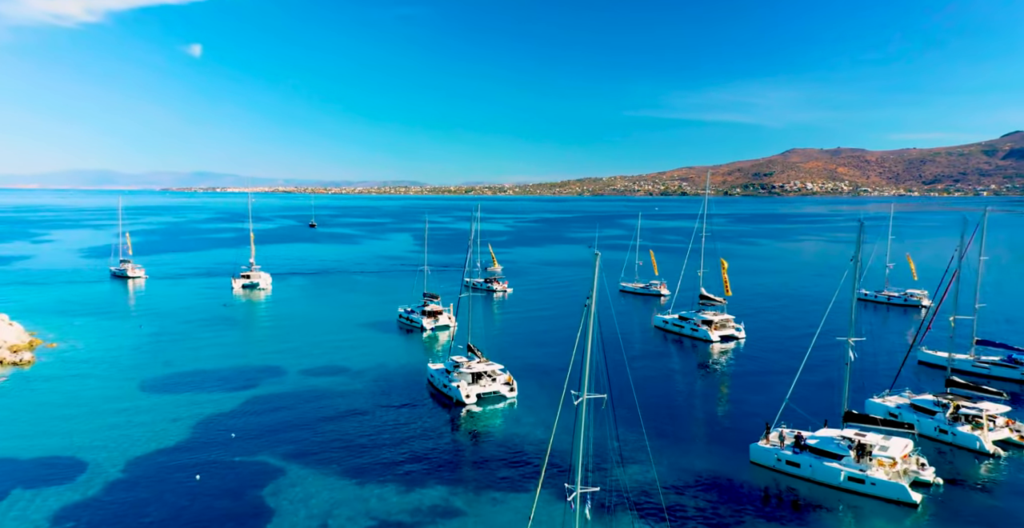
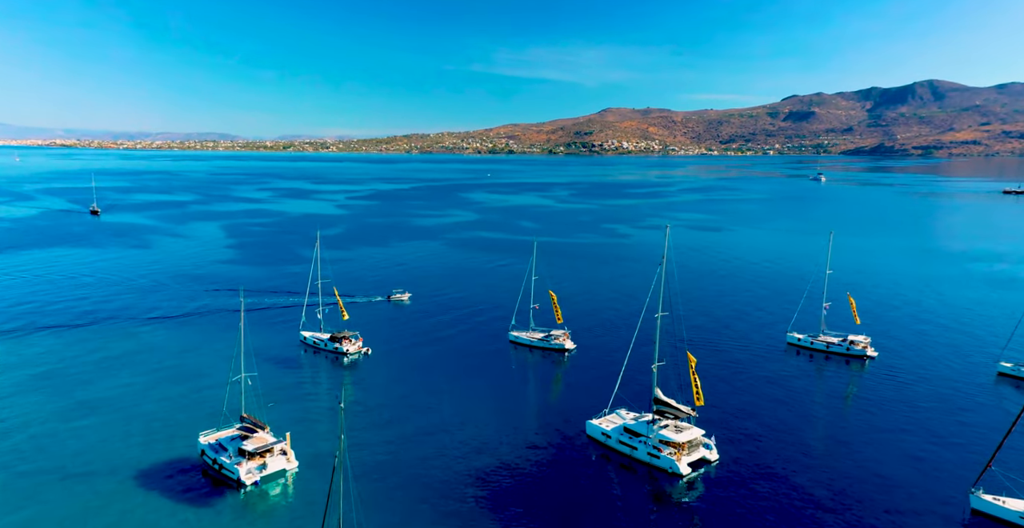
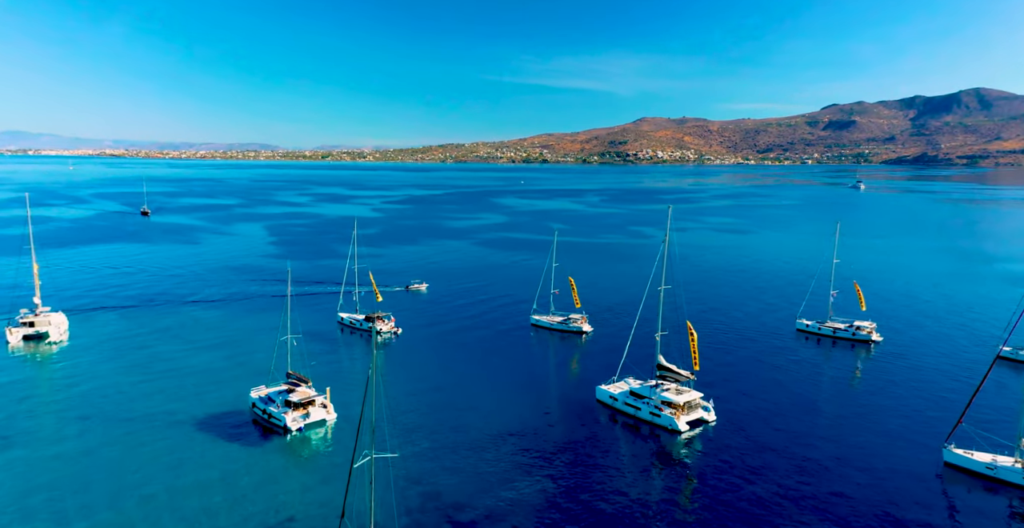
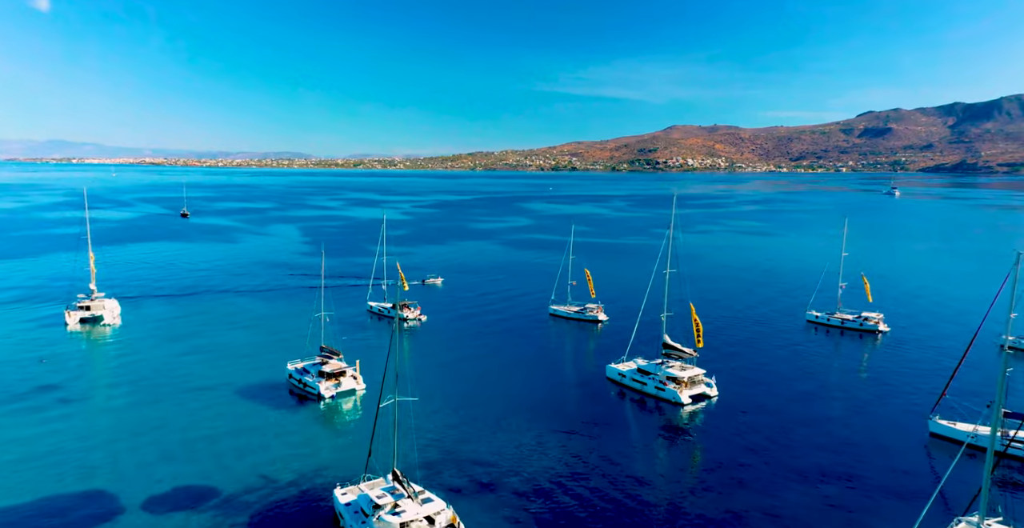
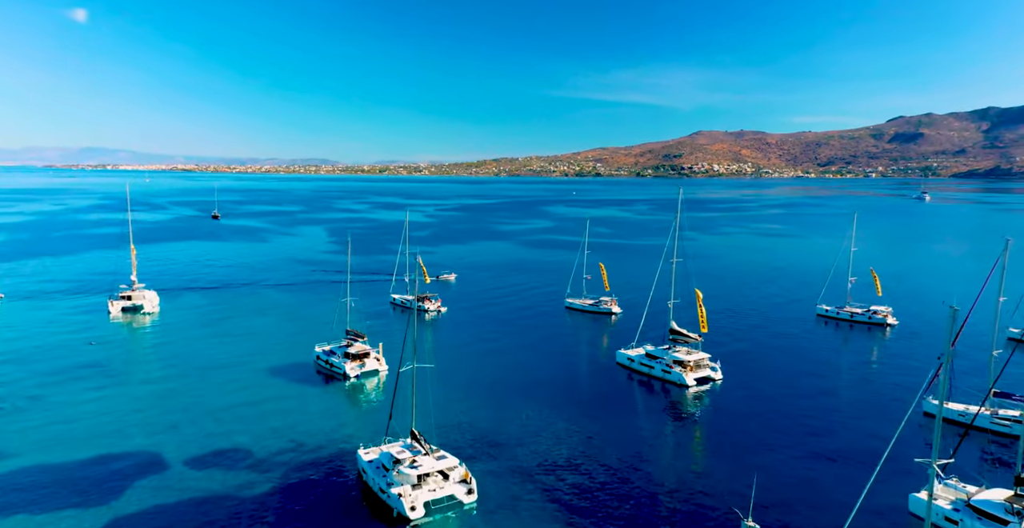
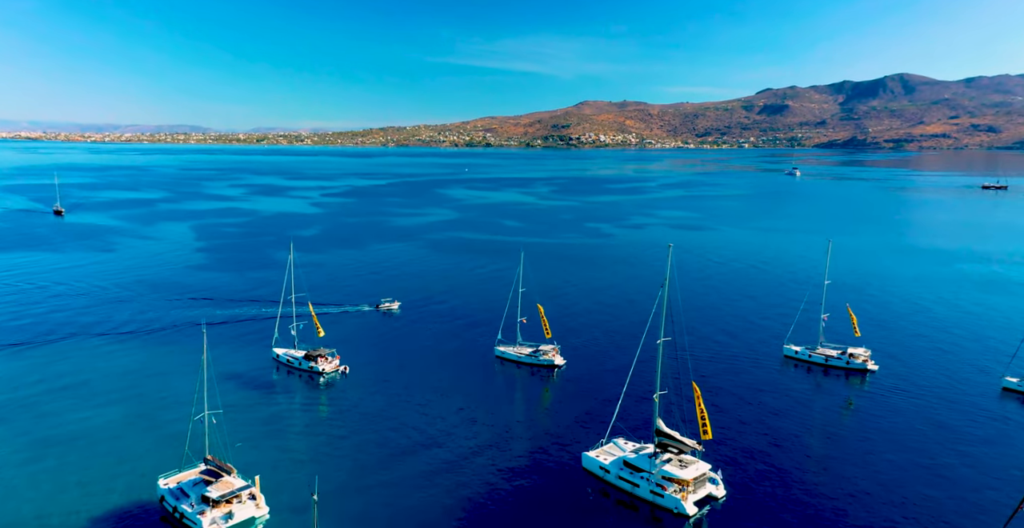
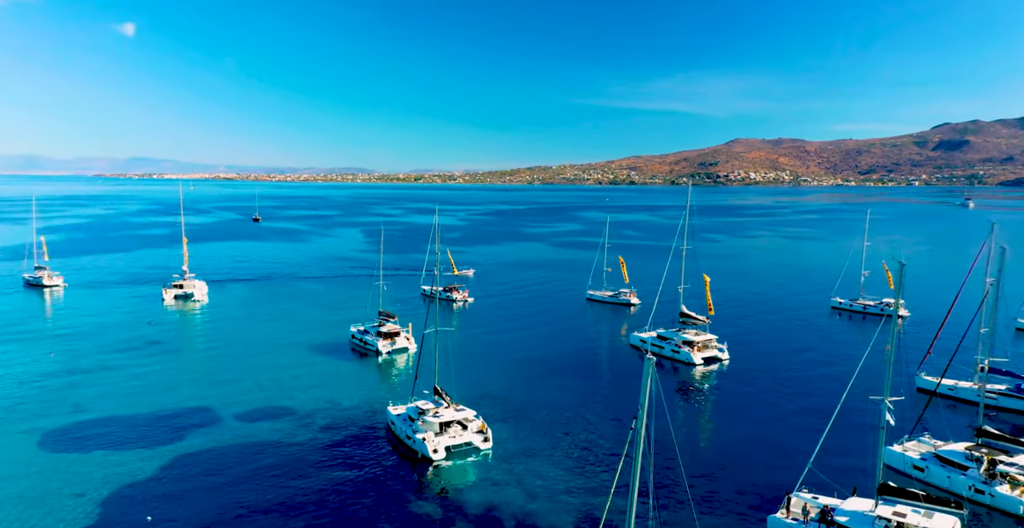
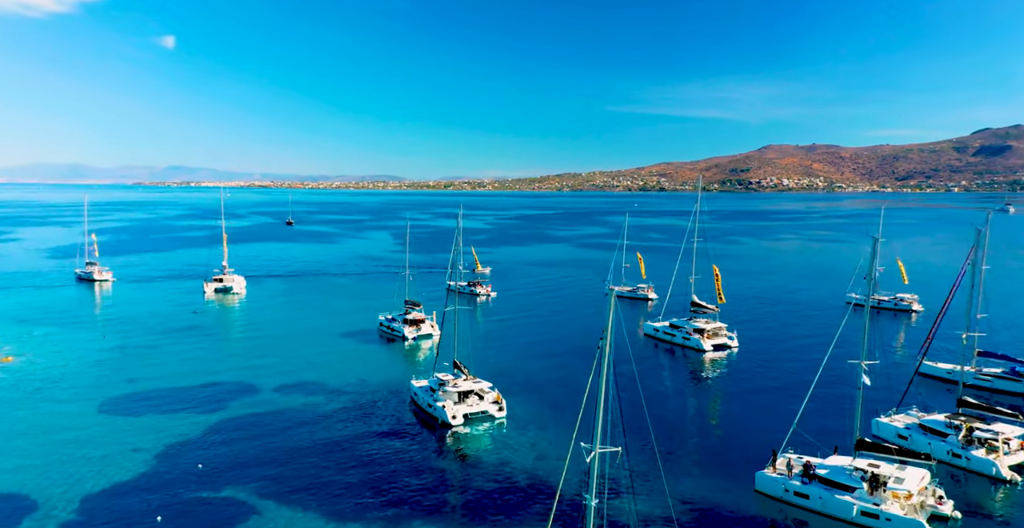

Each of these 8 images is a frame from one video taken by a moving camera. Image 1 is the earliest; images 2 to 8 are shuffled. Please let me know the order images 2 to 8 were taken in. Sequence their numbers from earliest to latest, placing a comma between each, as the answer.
8, 7, 5, 4, 3, 2, 6
